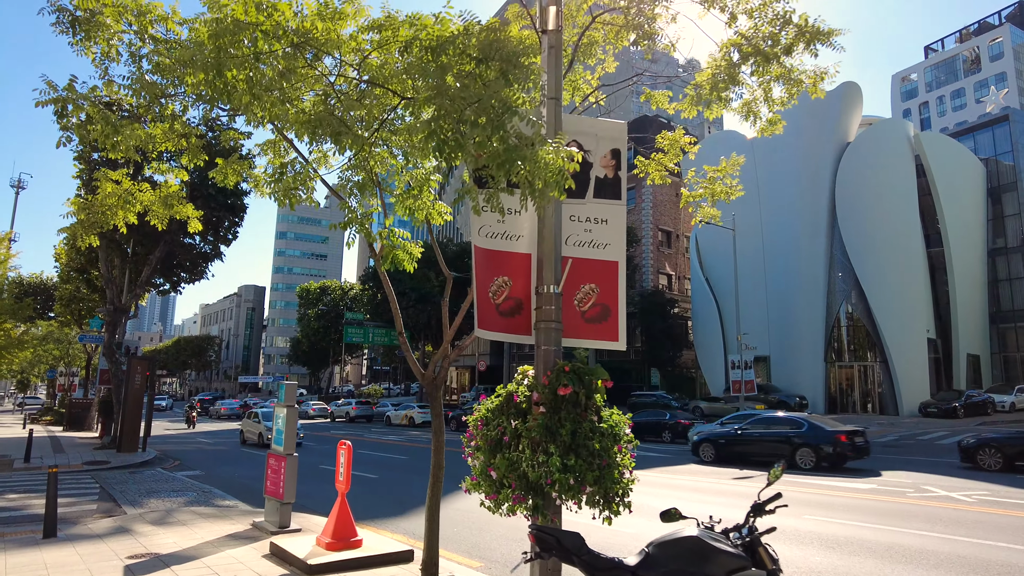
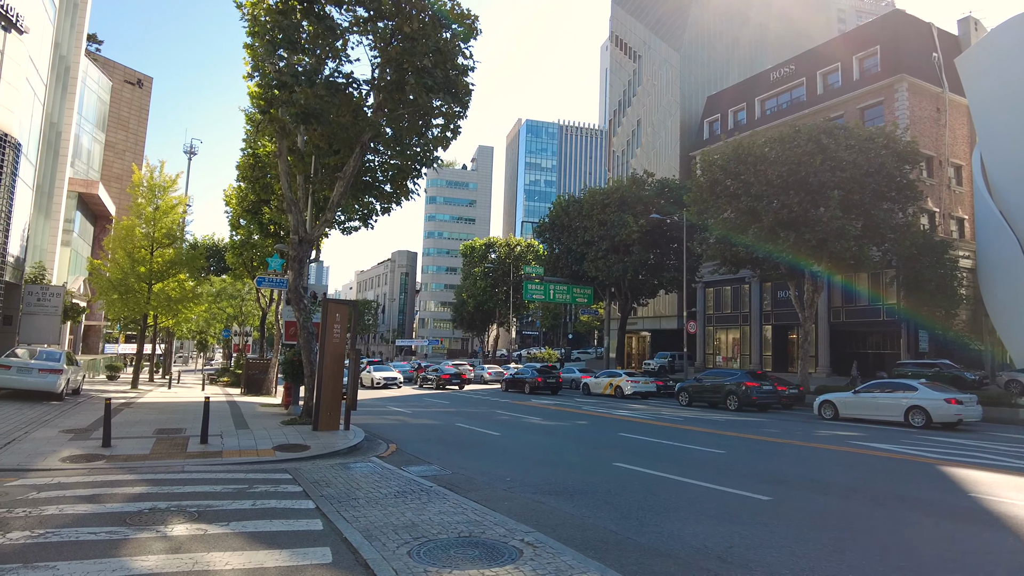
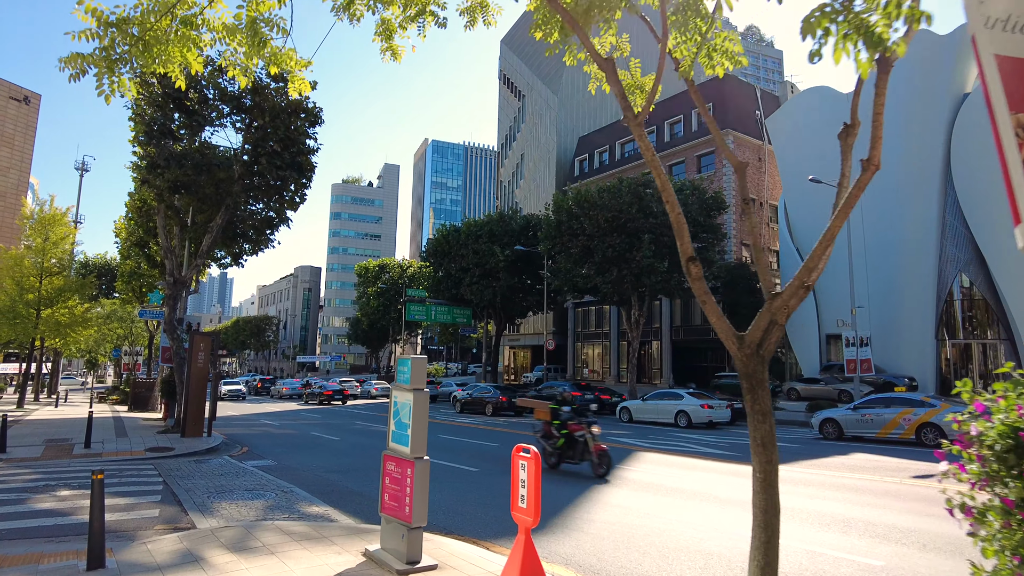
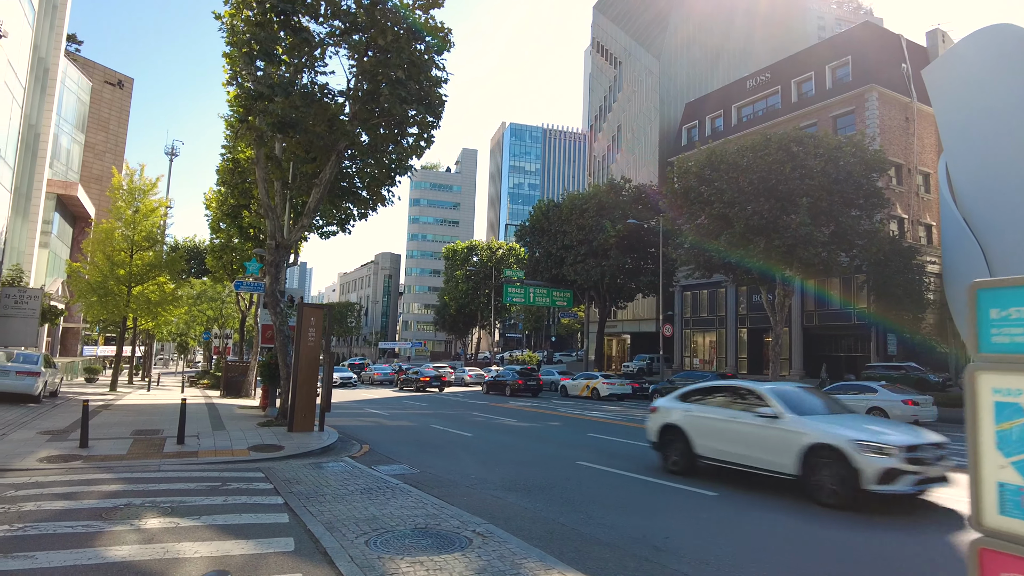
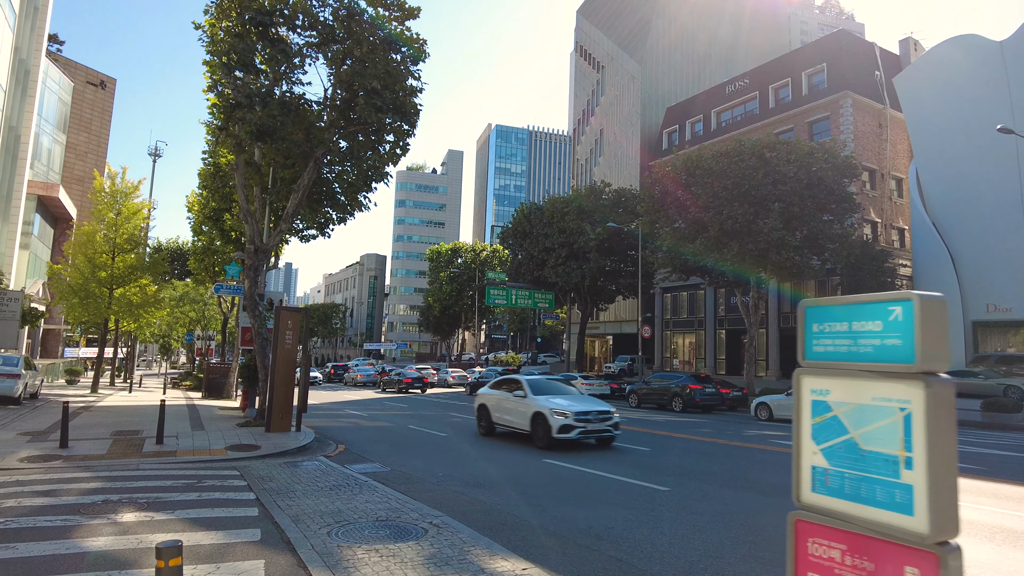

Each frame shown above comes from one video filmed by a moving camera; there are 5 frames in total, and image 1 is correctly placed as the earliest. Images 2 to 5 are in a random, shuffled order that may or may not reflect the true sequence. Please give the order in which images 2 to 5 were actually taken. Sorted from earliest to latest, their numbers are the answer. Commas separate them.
3, 5, 4, 2
